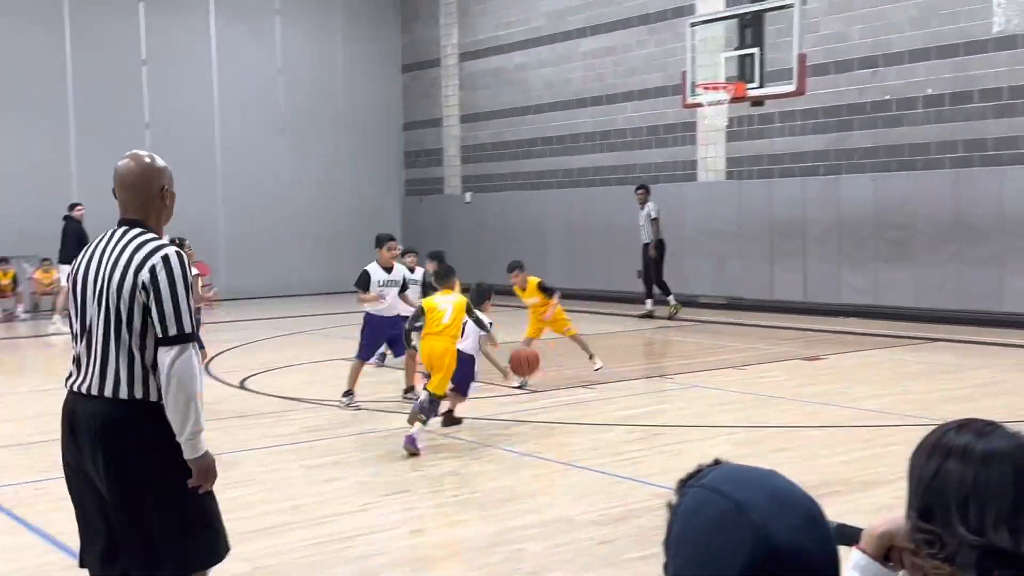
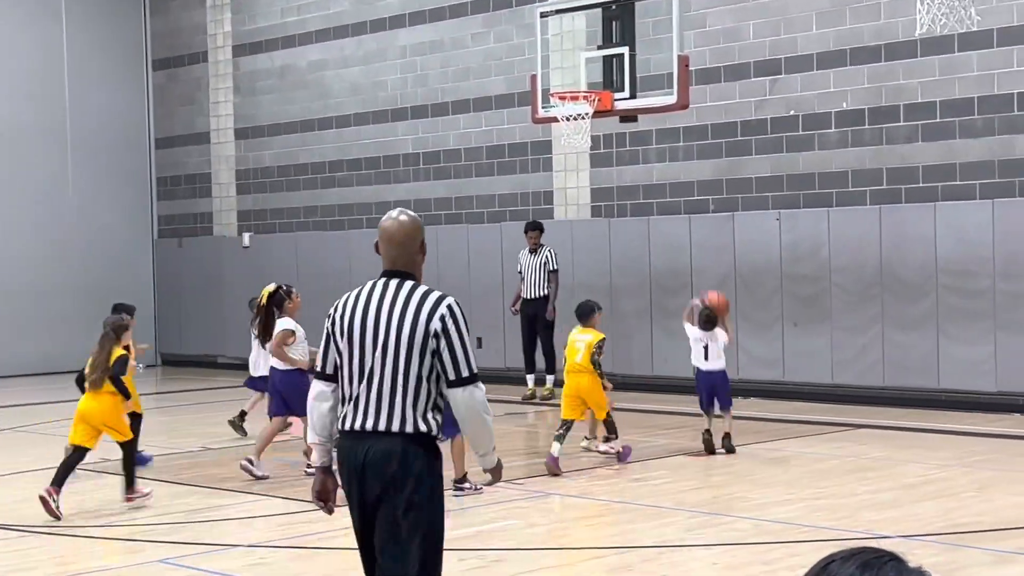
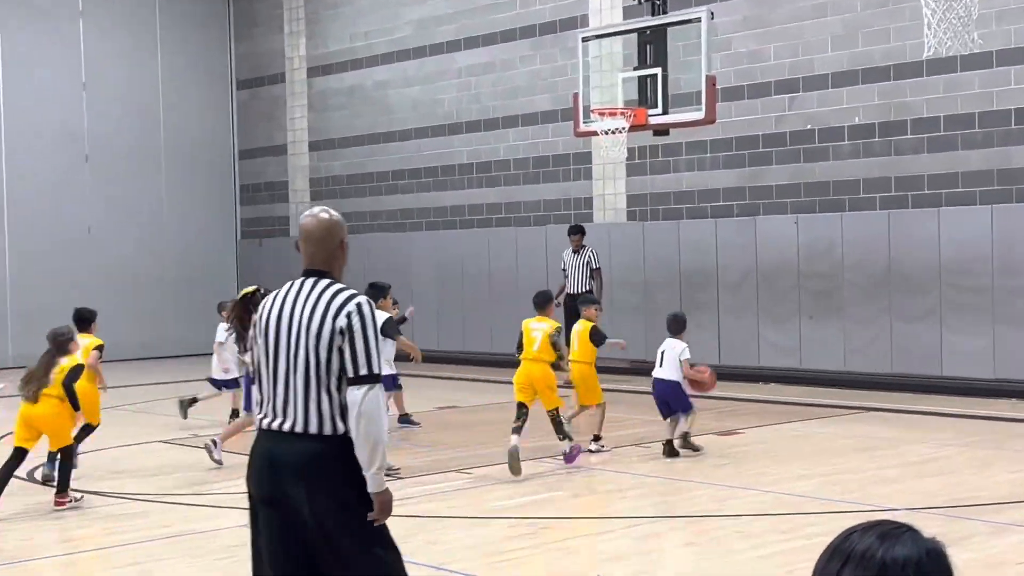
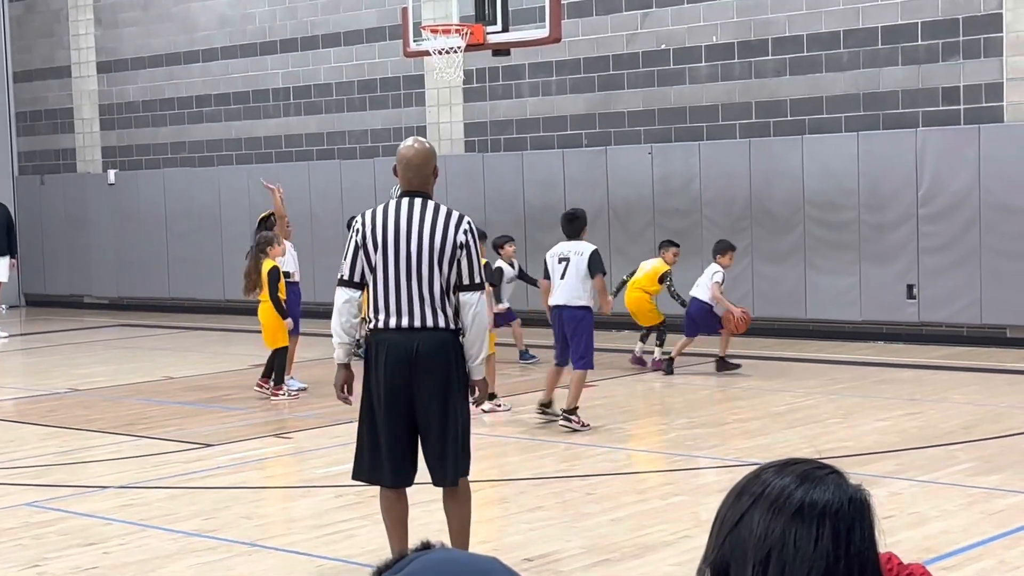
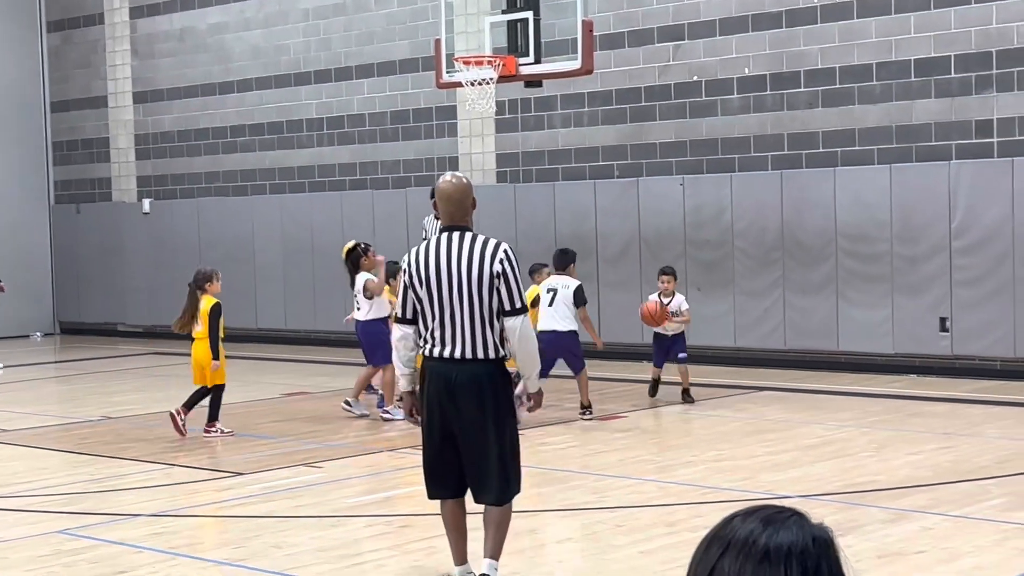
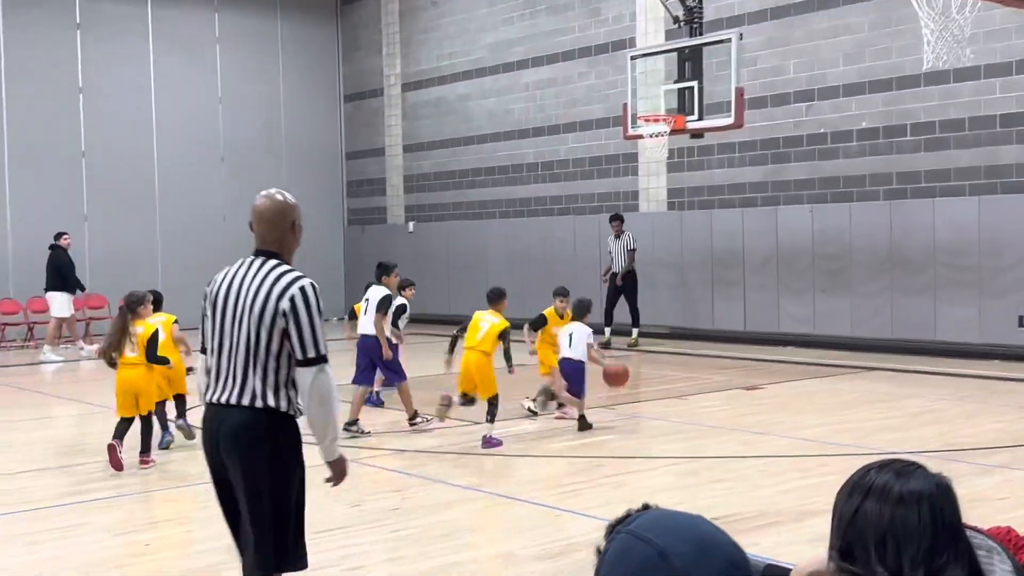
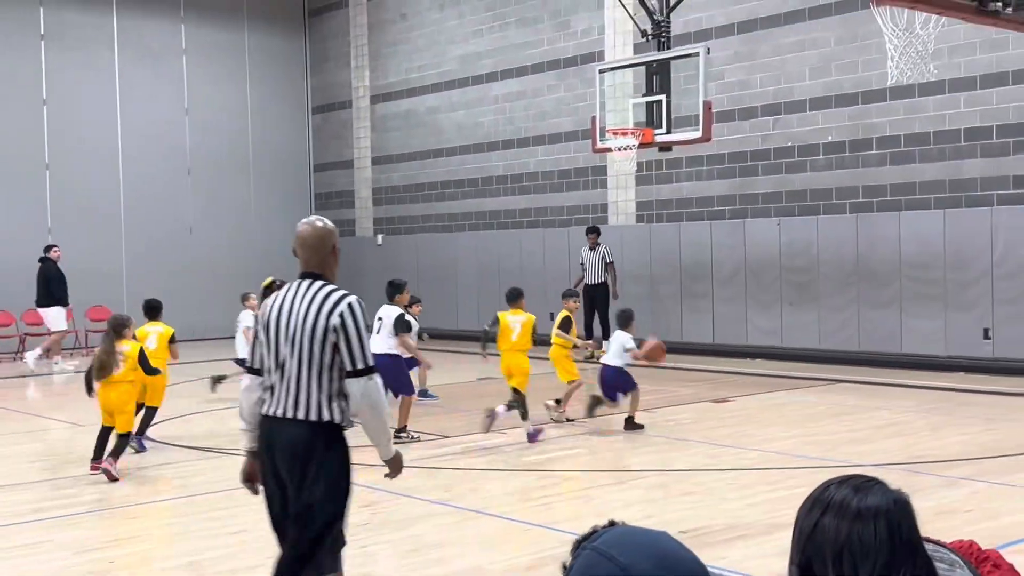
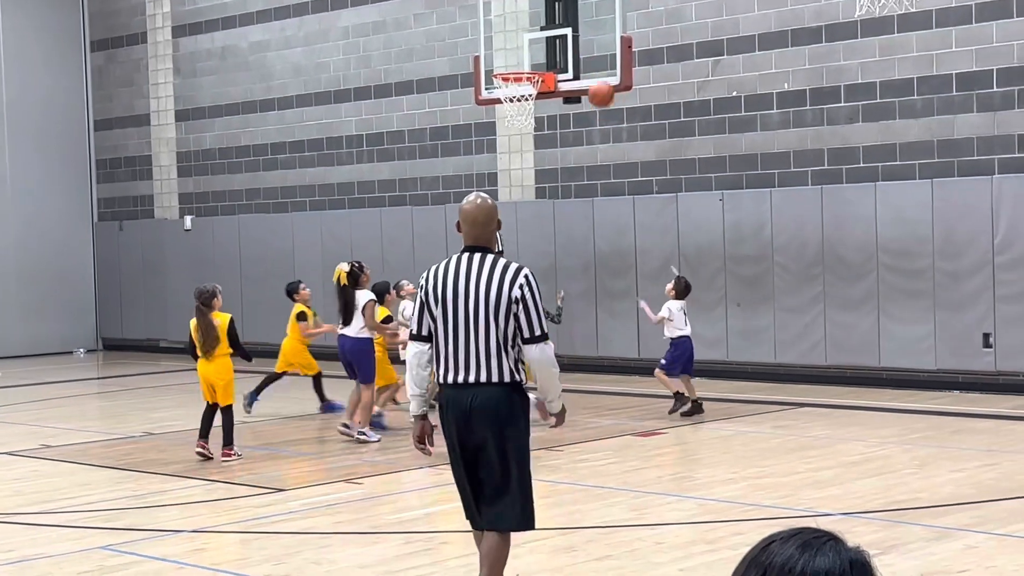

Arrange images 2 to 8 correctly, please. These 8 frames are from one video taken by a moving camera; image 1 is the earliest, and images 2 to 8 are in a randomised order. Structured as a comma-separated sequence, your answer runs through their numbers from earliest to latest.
6, 7, 3, 2, 8, 5, 4
